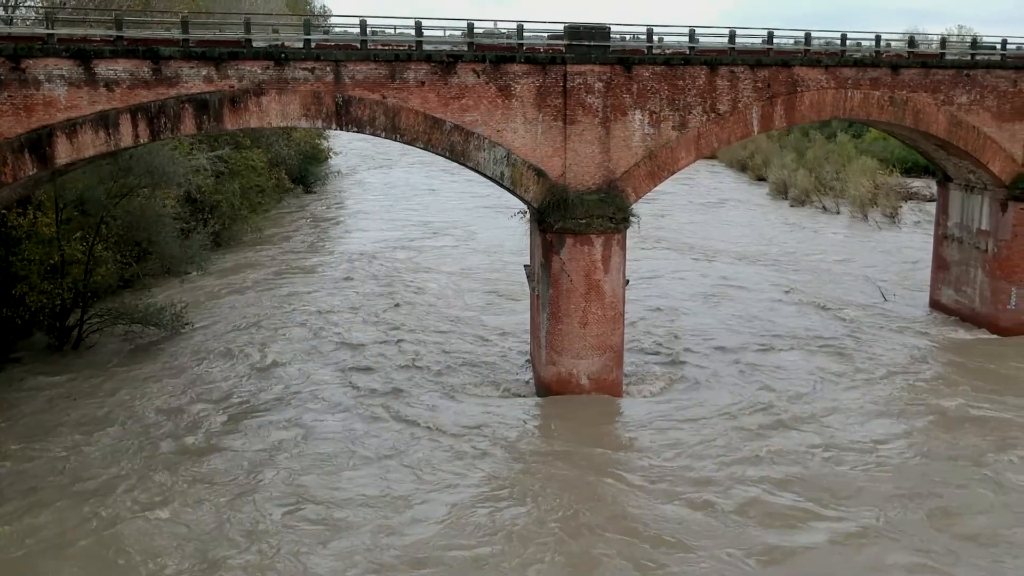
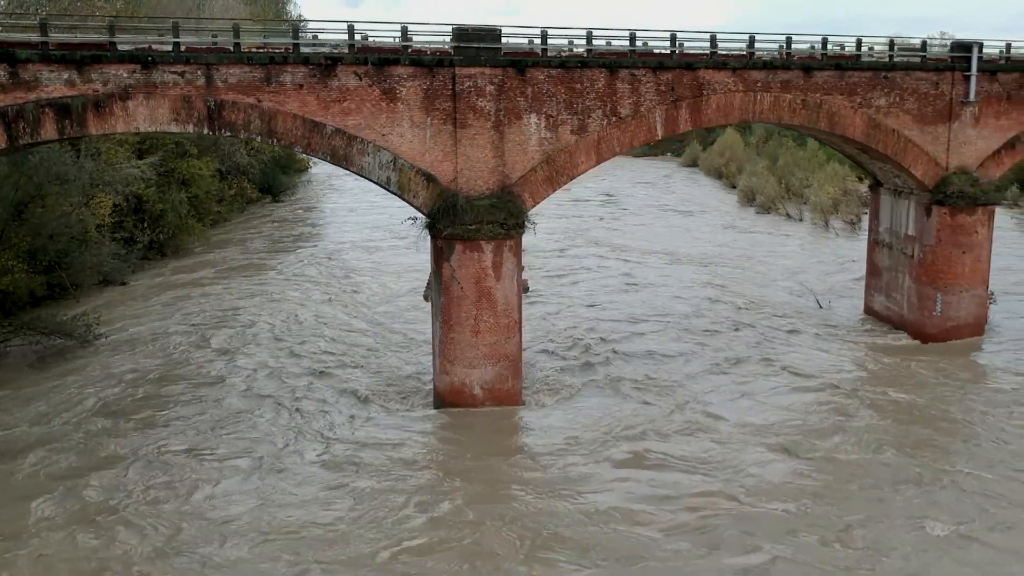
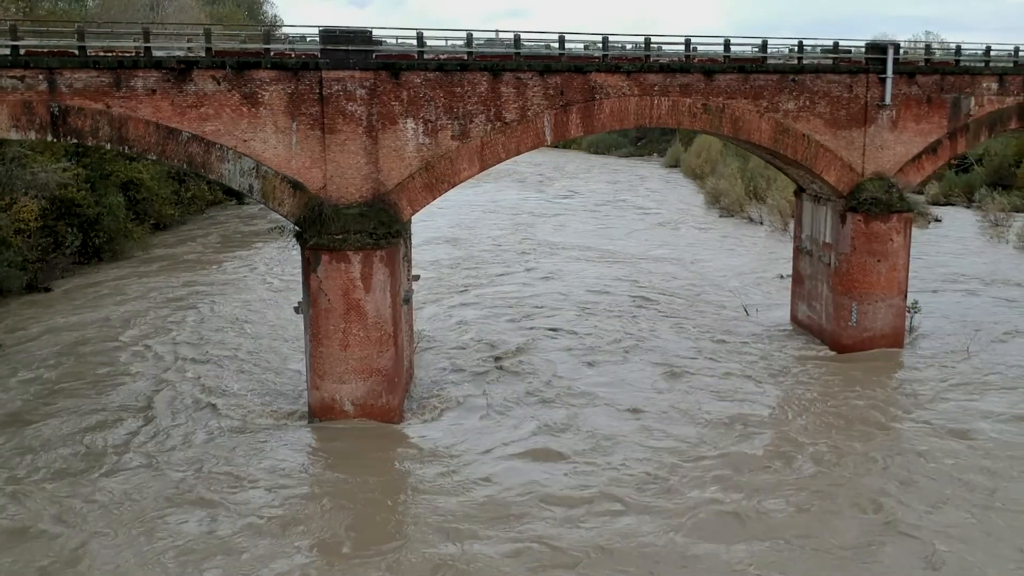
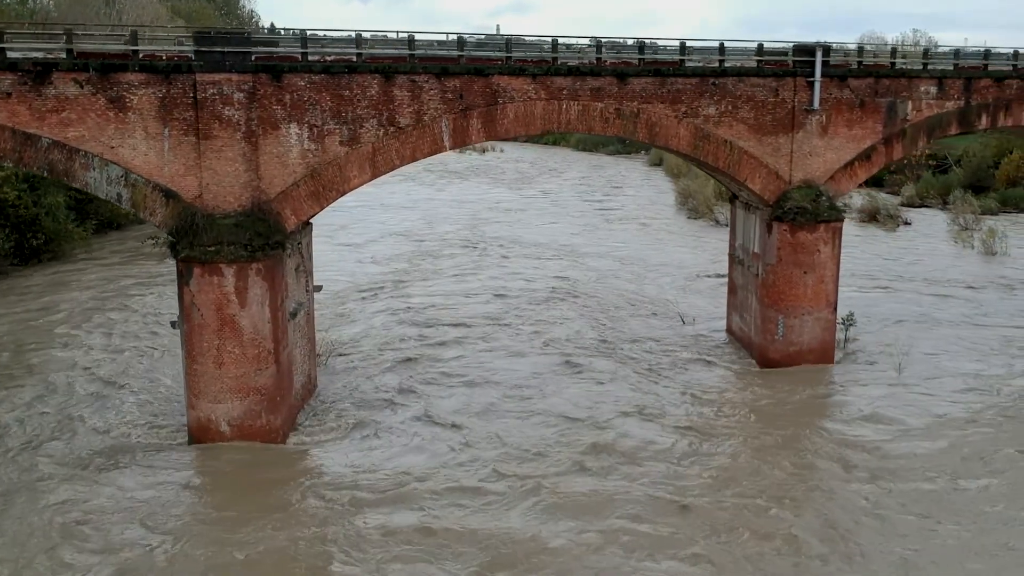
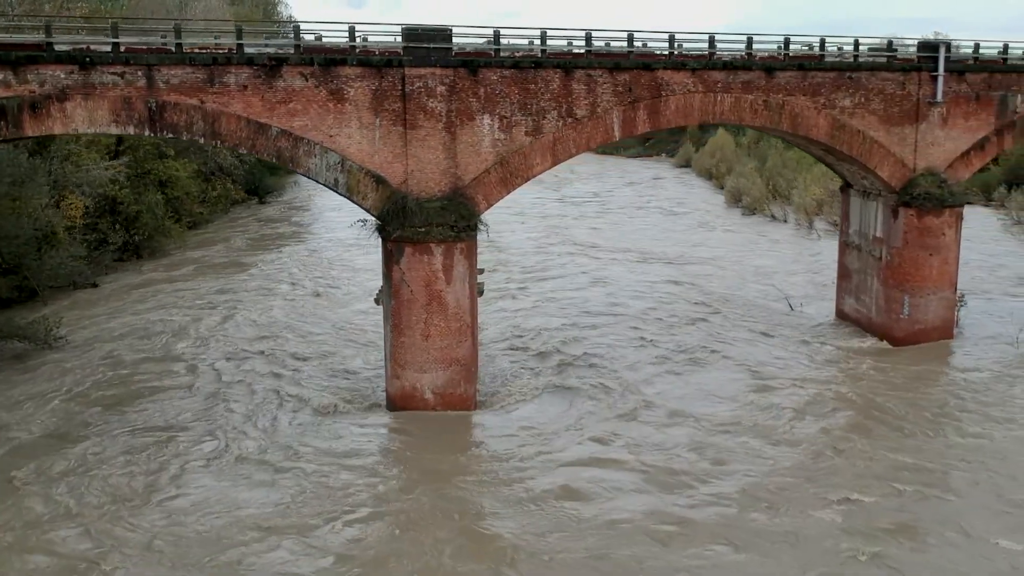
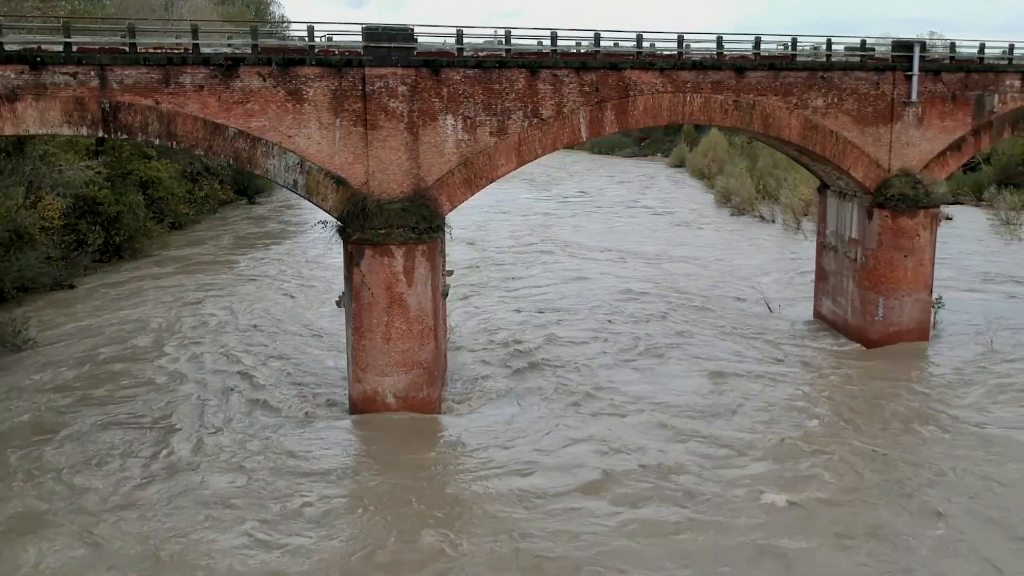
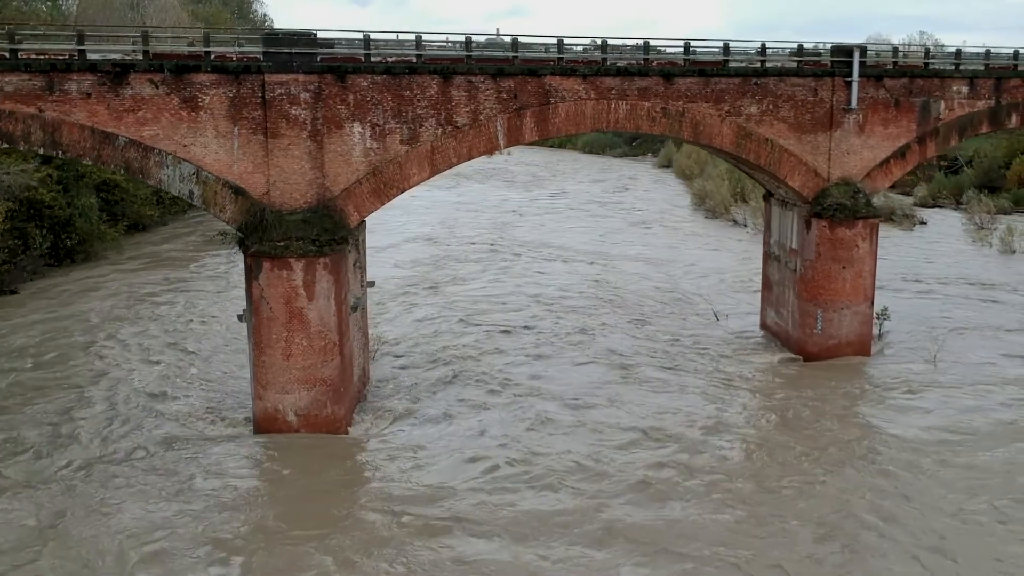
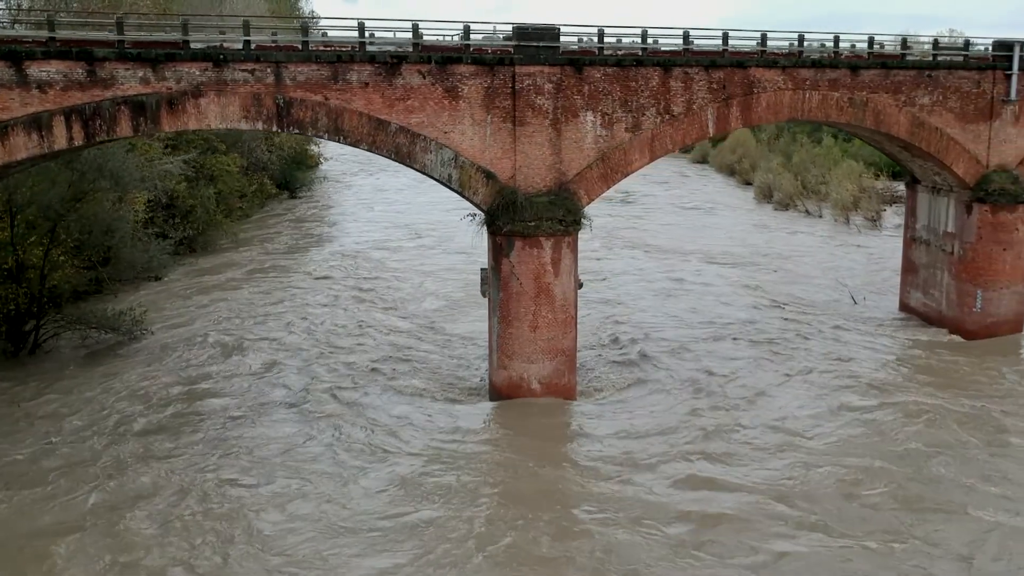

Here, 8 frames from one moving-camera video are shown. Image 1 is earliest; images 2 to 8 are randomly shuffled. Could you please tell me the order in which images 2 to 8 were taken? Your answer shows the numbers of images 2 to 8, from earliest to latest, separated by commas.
8, 2, 5, 6, 3, 7, 4
